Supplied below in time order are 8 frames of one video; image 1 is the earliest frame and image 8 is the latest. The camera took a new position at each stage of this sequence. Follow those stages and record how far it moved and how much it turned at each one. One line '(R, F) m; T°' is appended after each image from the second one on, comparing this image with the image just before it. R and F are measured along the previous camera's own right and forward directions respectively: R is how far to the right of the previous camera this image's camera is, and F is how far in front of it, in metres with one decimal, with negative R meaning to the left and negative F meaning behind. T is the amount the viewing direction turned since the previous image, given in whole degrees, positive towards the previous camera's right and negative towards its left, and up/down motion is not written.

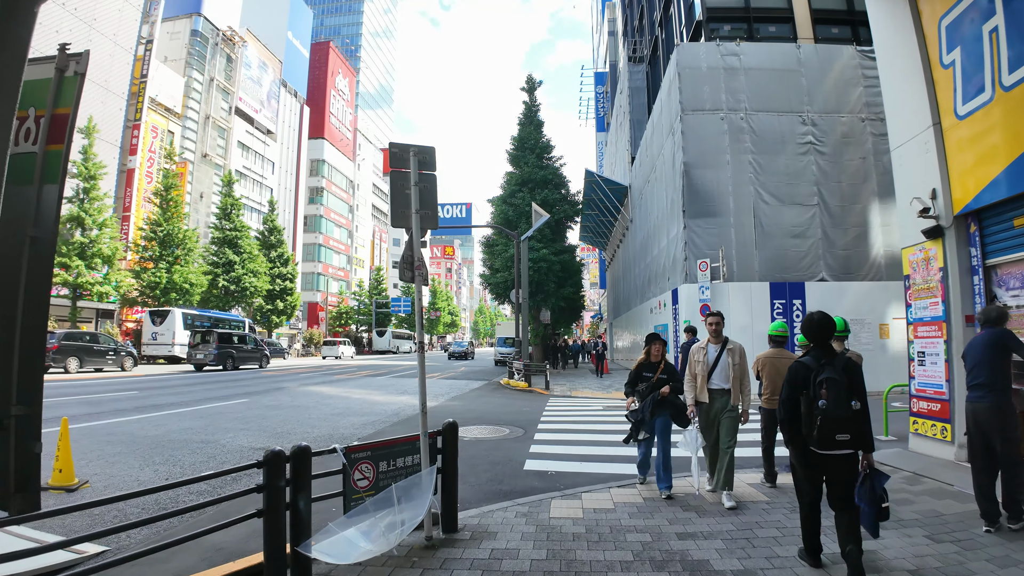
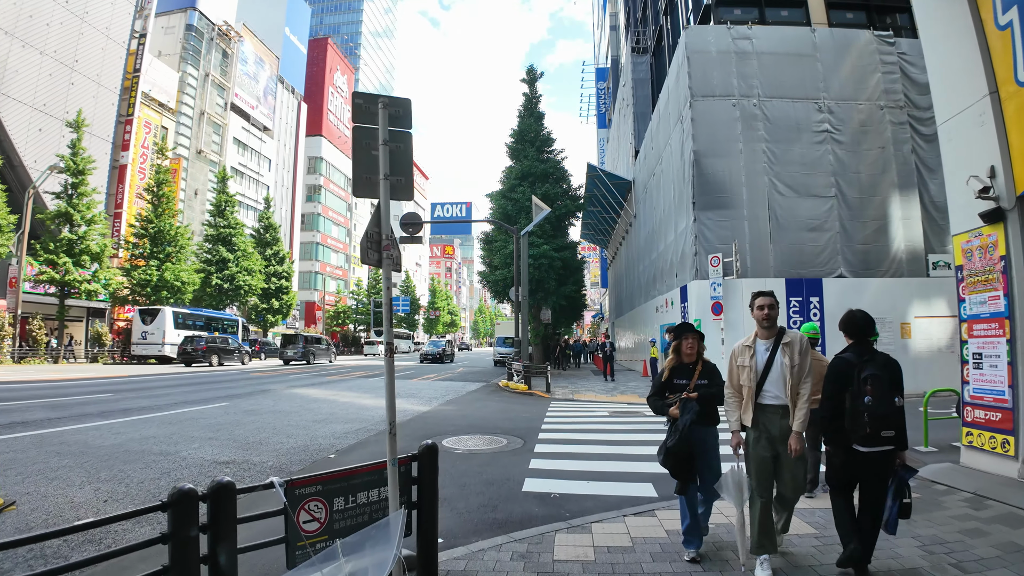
(0.0, +0.8) m; 0°
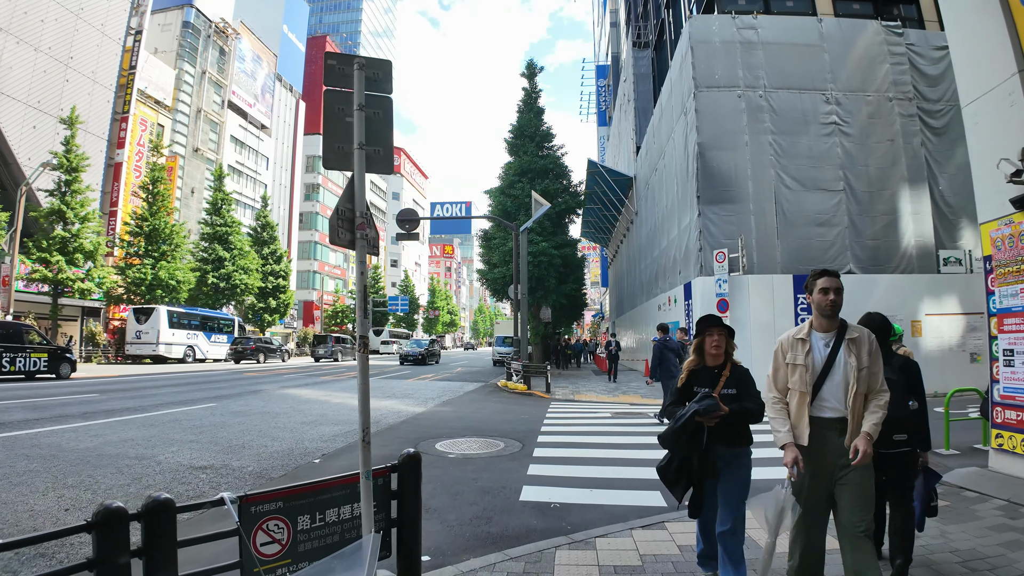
(0.0, +0.4) m; 0°
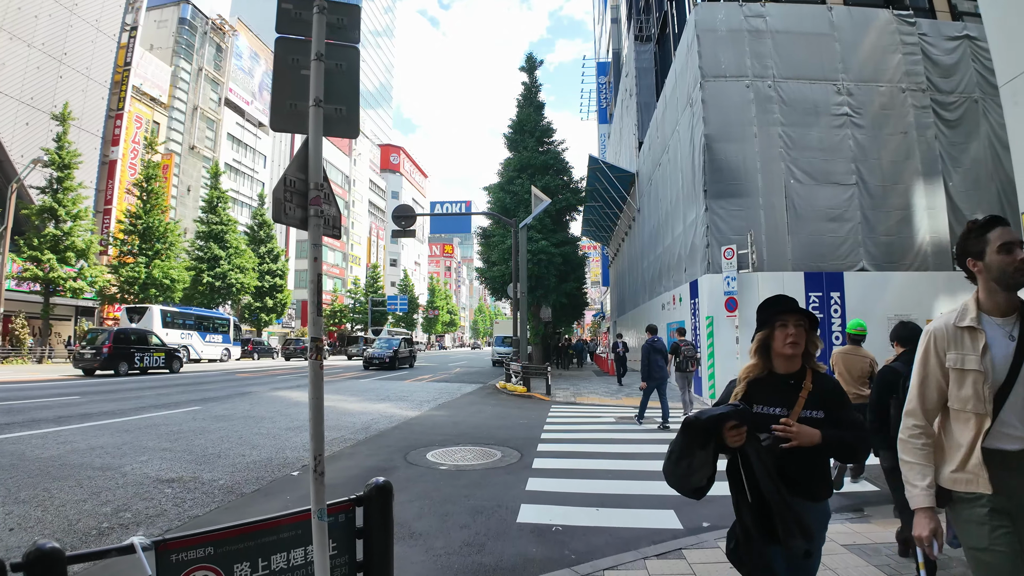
(0.0, +0.5) m; 0°
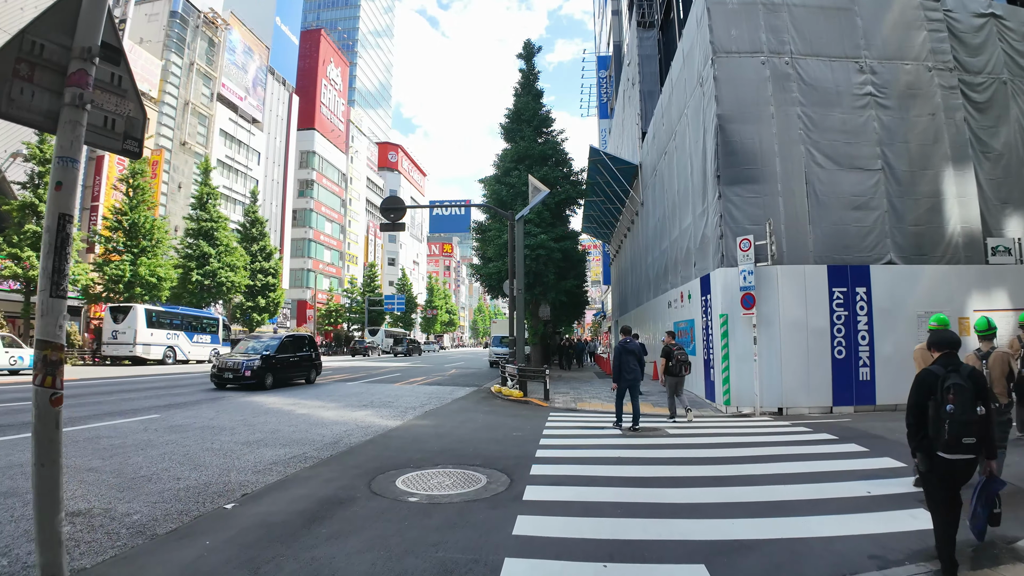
(+0.1, +1.0) m; 0°
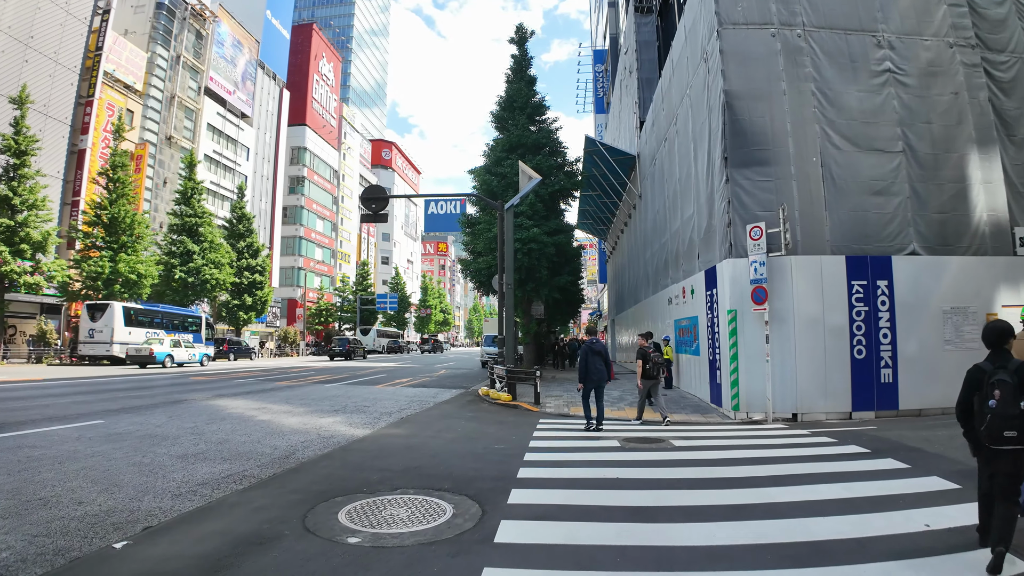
(+0.2, +1.0) m; 0°
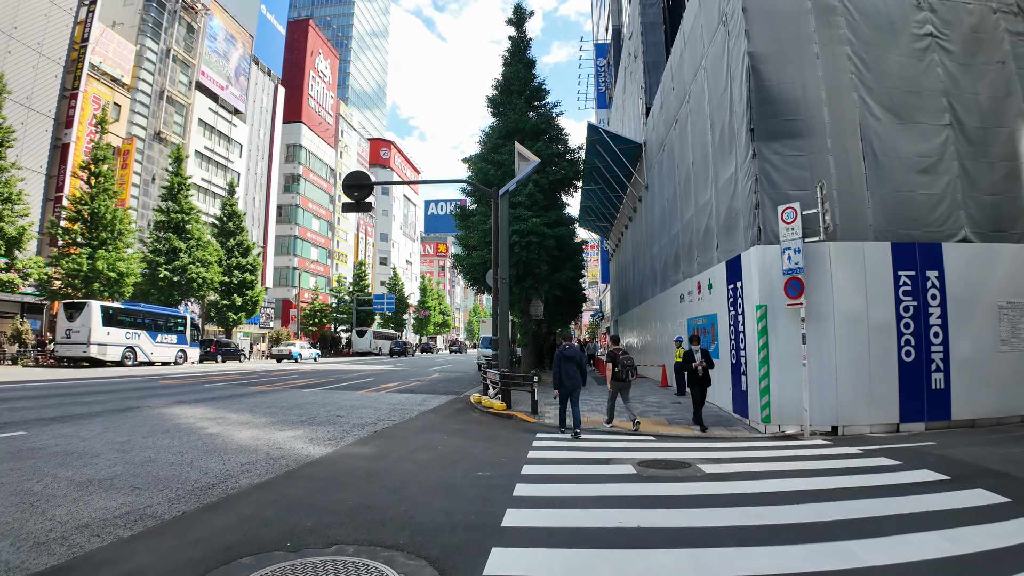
(+0.1, +1.3) m; 0°
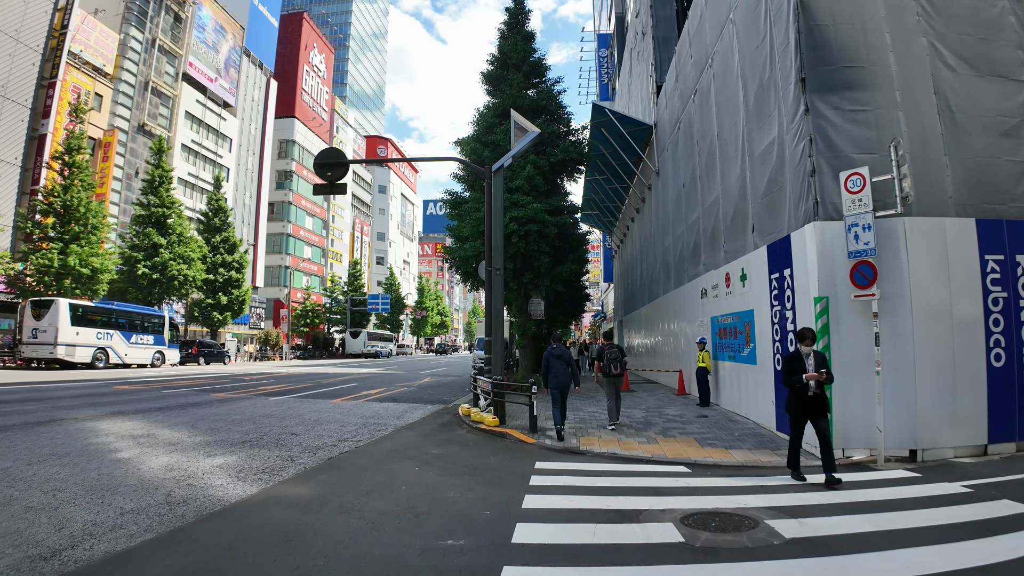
(+0.1, +1.6) m; 0°
